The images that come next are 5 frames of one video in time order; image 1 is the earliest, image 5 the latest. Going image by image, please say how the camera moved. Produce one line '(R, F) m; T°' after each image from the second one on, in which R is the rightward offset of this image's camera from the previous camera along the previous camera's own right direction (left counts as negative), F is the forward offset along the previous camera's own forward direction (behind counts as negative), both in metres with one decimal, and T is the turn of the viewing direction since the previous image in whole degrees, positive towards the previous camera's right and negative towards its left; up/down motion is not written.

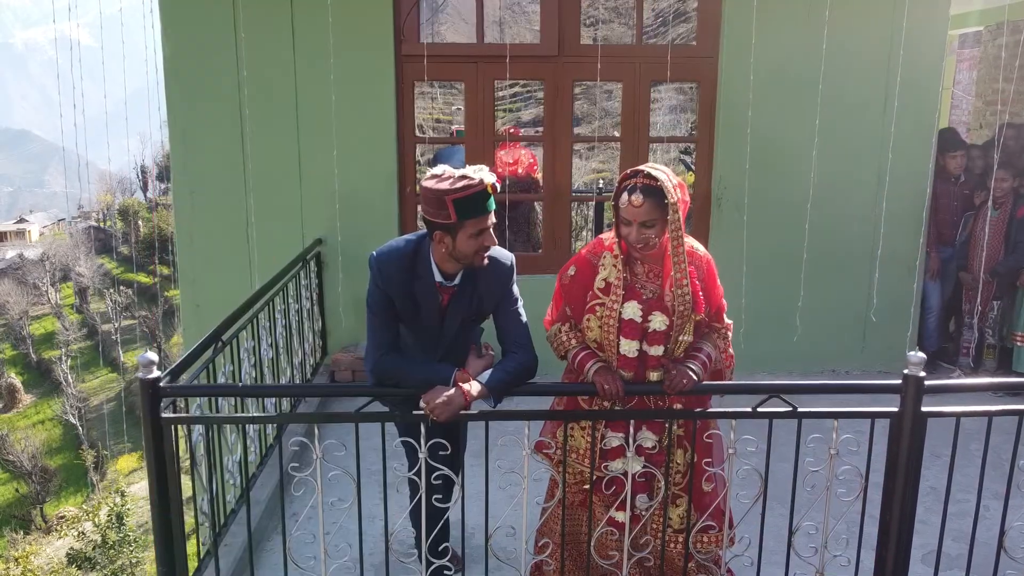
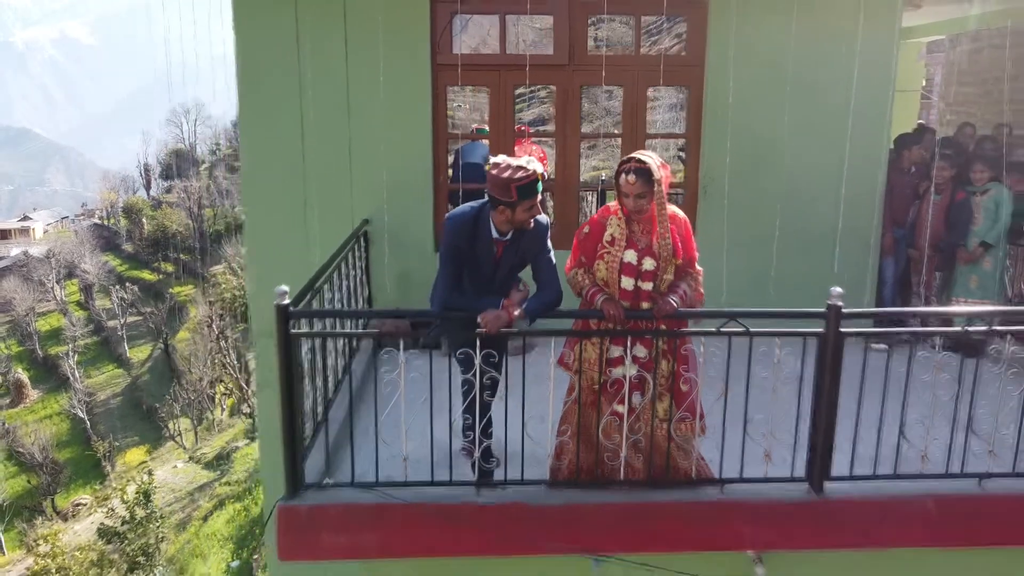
(-0.1, -0.7) m; 0°
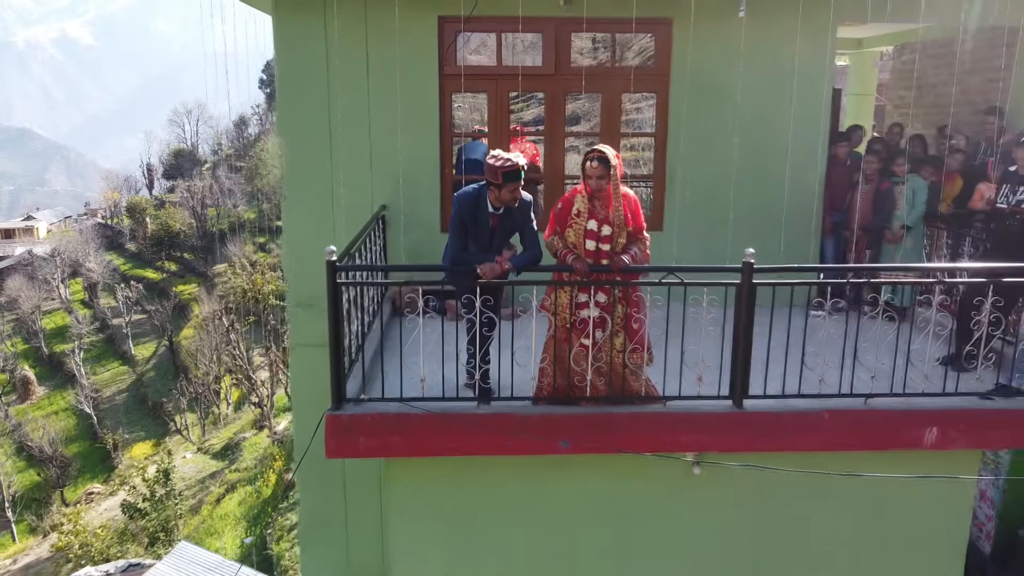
(+0.1, -0.9) m; 0°
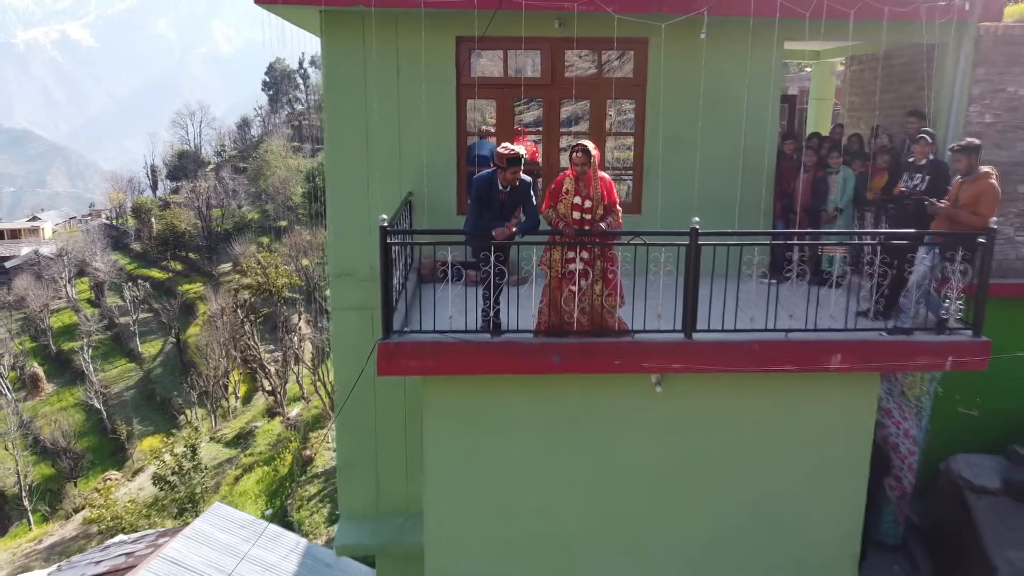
(0.0, -1.2) m; 0°
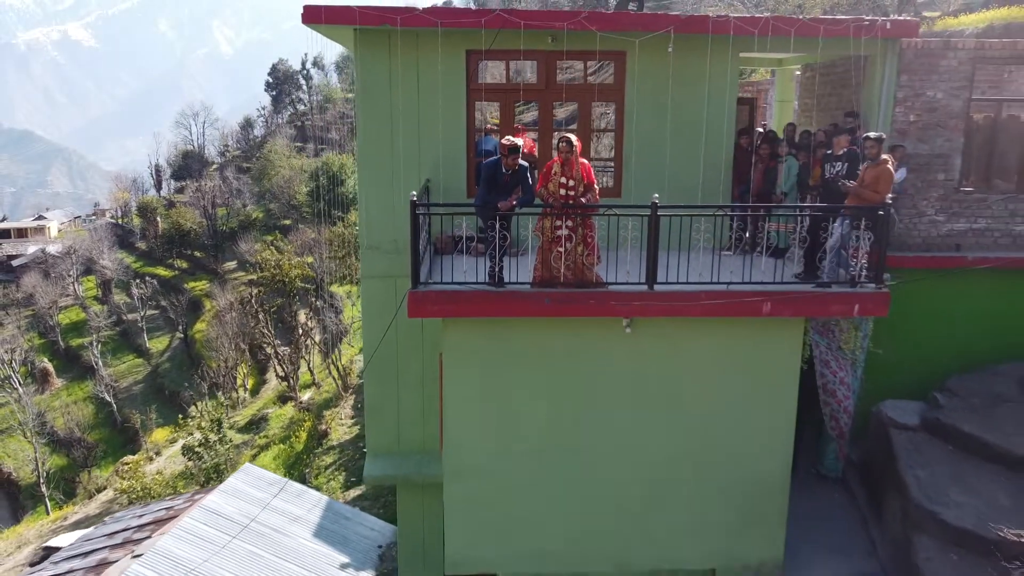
(0.0, -1.4) m; 0°
